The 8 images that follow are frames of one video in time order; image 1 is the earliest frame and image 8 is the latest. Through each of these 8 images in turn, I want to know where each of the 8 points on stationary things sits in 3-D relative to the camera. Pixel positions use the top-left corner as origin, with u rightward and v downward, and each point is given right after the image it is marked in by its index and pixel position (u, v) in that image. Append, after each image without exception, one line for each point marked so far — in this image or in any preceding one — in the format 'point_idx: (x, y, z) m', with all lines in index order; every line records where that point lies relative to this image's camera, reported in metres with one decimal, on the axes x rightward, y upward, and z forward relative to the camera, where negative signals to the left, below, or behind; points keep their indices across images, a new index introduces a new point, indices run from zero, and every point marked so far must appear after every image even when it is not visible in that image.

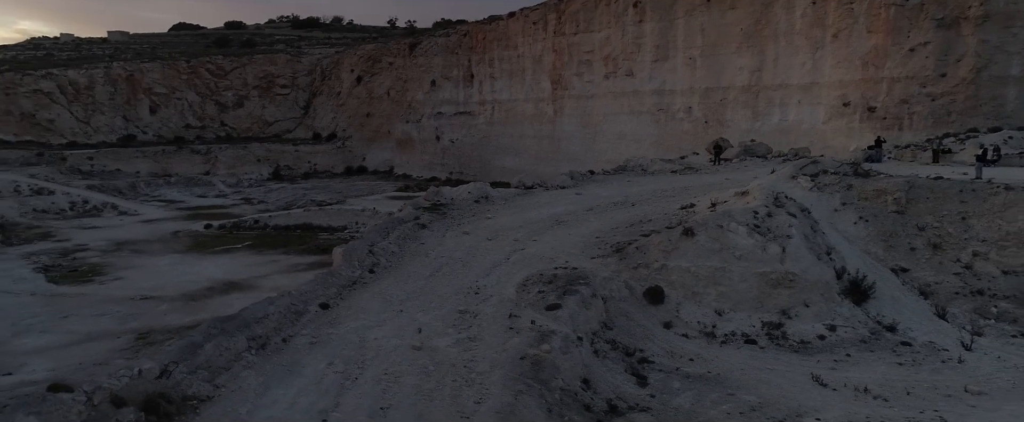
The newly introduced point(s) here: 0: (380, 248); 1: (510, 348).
0: (-2.9, -0.8, +12.6) m
1: (-0.1, -1.9, +8.1) m
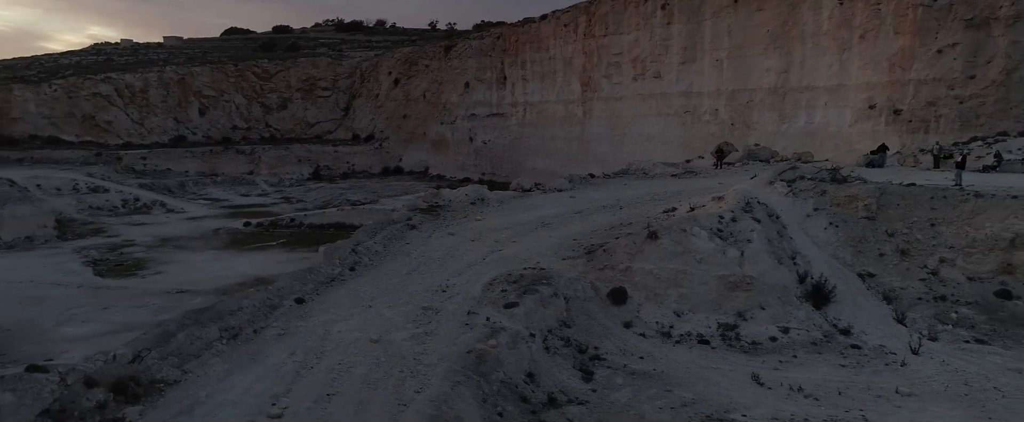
0: (-3.4, -0.8, +13.2) m
1: (-0.8, -1.9, +8.5) m
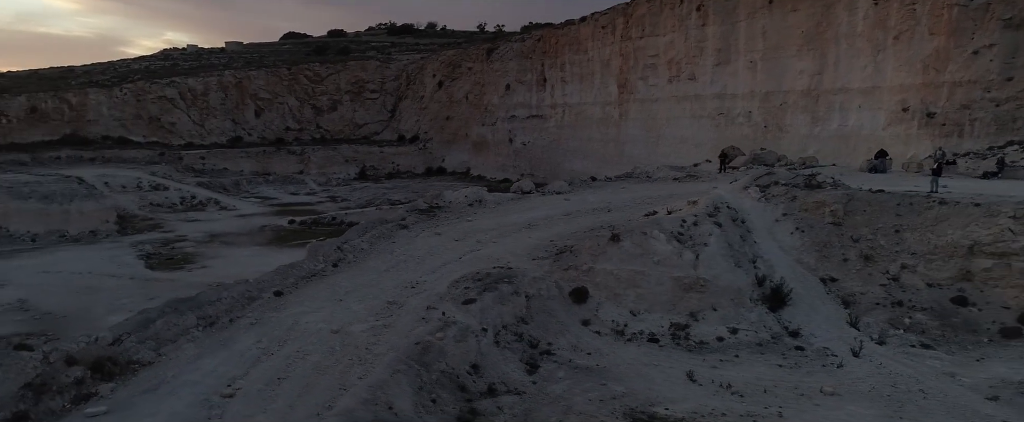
0: (-3.9, -0.8, +14.0) m
1: (-1.6, -1.9, +9.1) m
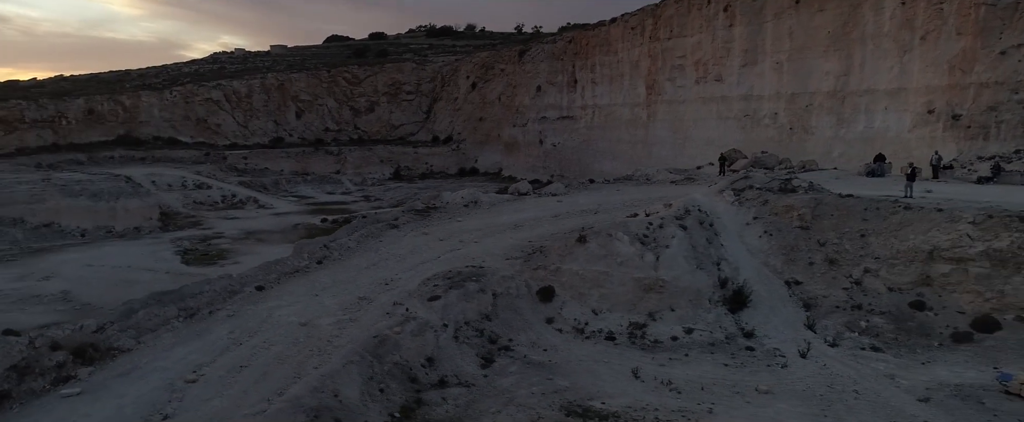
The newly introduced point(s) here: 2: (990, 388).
0: (-4.4, -0.8, +14.6) m
1: (-2.3, -1.9, +9.6) m
2: (+6.5, -2.4, +8.0) m
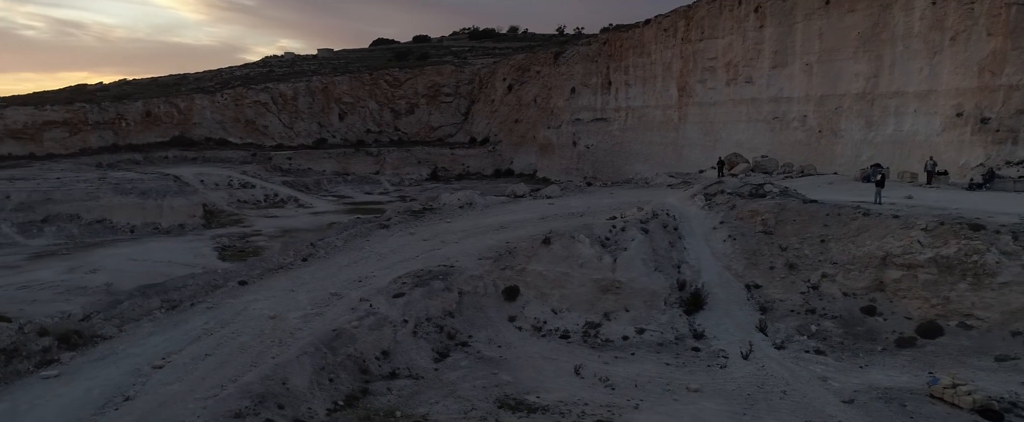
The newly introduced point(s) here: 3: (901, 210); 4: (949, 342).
0: (-4.9, -0.8, +15.3) m
1: (-3.1, -1.9, +10.2) m
2: (+5.6, -2.5, +8.1) m
3: (+7.4, 0.0, +11.2) m
4: (+6.7, -2.0, +9.0) m
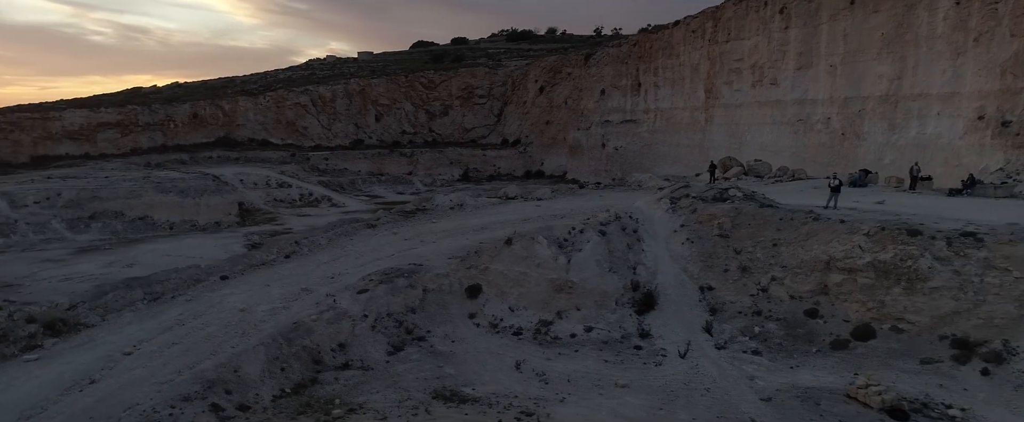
0: (-5.5, -0.8, +16.0) m
1: (-4.0, -1.9, +10.8) m
2: (+4.6, -2.6, +8.3) m
3: (+6.6, -0.1, +11.3) m
4: (+5.7, -2.1, +9.2) m
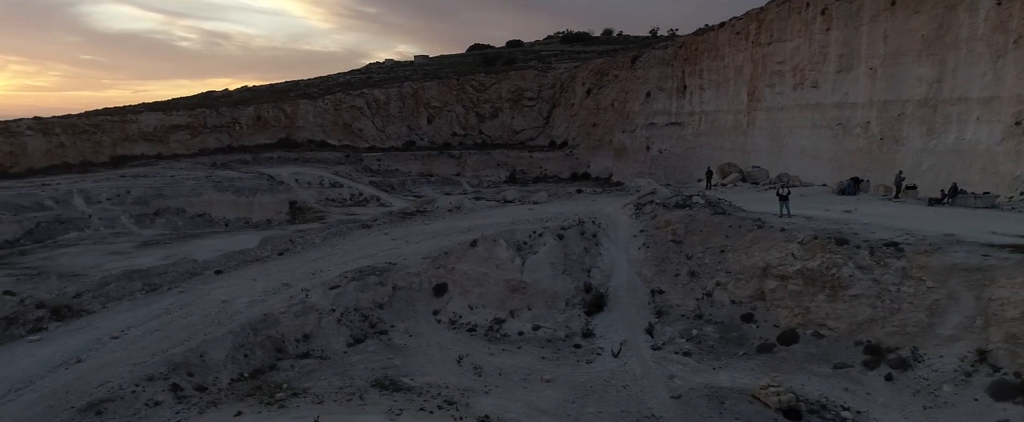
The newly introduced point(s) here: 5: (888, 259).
0: (-6.1, -0.8, +17.0) m
1: (-4.9, -2.0, +11.8) m
2: (+3.5, -2.7, +8.8) m
3: (+5.7, -0.3, +11.6) m
4: (+4.7, -2.2, +9.5) m
5: (+6.1, -0.8, +9.5) m
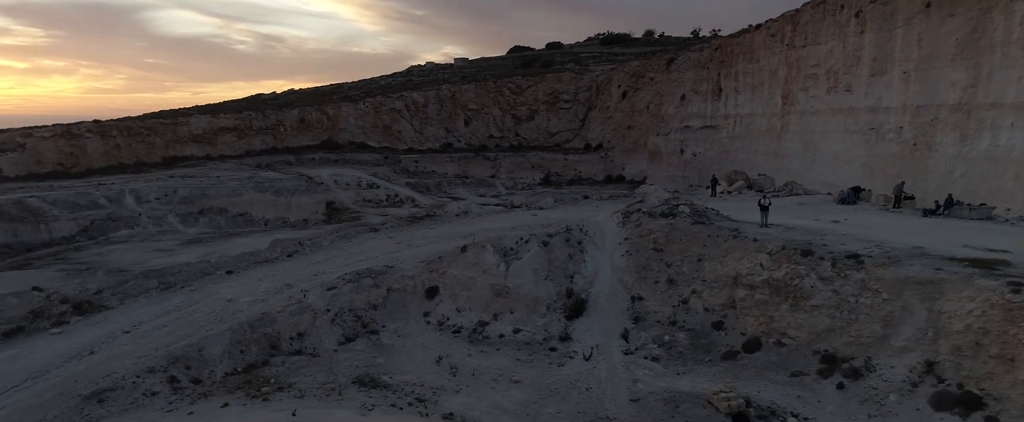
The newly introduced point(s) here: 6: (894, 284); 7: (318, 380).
0: (-6.2, -1.0, +17.9) m
1: (-5.3, -2.1, +12.6) m
2: (+2.9, -2.9, +9.1) m
3: (+5.3, -0.5, +11.9) m
4: (+4.2, -2.4, +9.8) m
5: (+5.6, -1.0, +9.7) m
6: (+5.9, -1.1, +9.1) m
7: (-3.4, -2.9, +10.2) m
